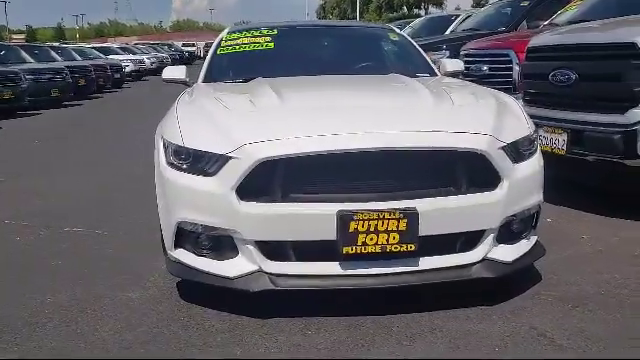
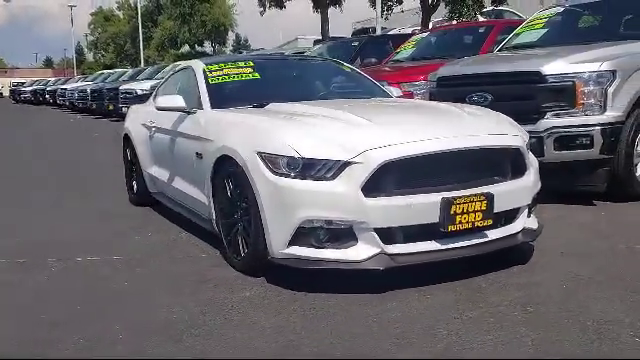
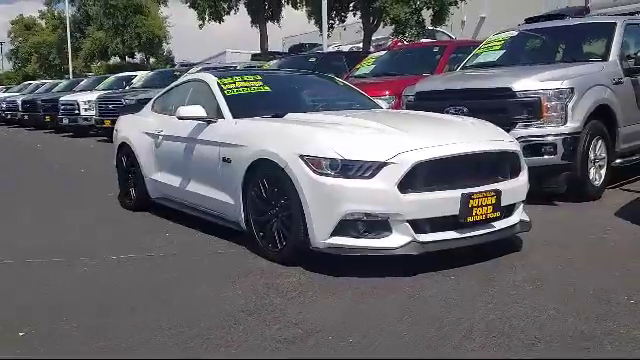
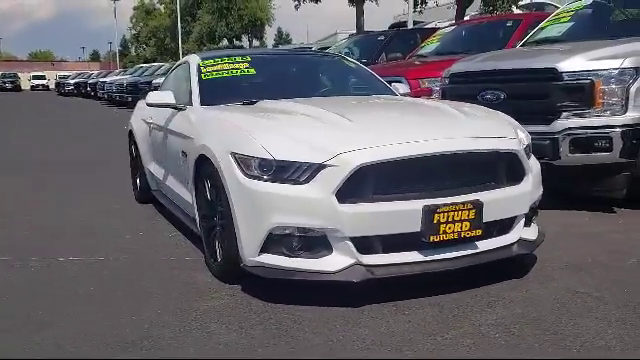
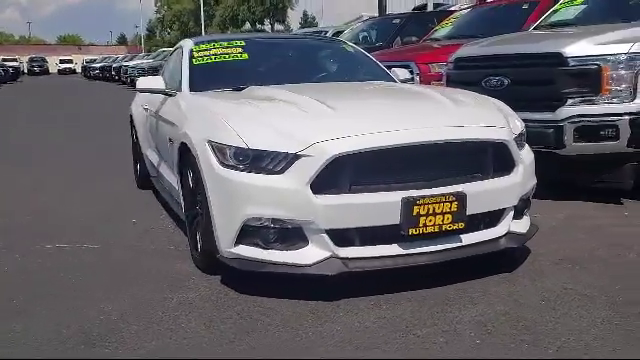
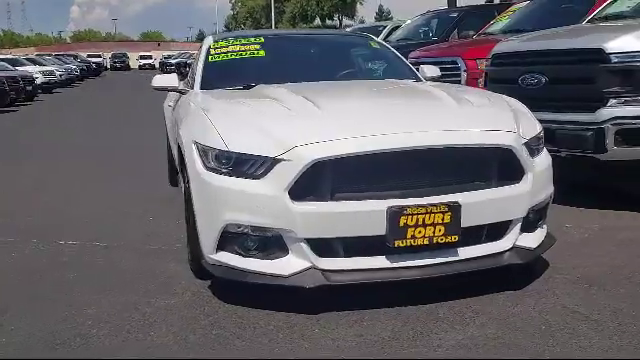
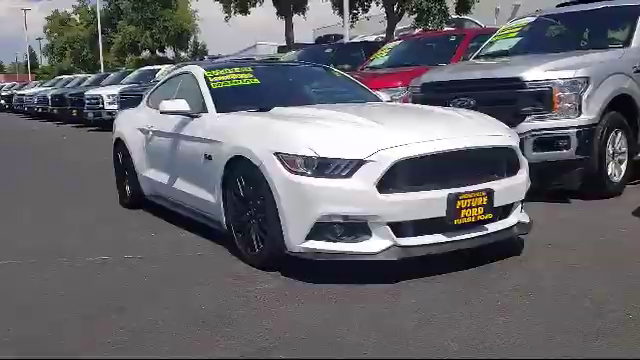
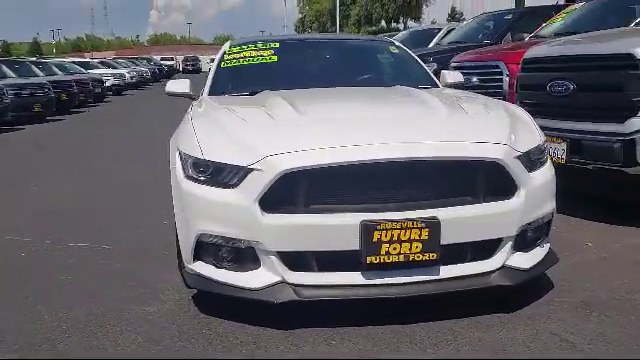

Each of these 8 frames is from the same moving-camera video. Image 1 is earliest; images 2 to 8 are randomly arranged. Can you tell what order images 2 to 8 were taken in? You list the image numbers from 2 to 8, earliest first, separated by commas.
8, 6, 5, 4, 2, 7, 3
